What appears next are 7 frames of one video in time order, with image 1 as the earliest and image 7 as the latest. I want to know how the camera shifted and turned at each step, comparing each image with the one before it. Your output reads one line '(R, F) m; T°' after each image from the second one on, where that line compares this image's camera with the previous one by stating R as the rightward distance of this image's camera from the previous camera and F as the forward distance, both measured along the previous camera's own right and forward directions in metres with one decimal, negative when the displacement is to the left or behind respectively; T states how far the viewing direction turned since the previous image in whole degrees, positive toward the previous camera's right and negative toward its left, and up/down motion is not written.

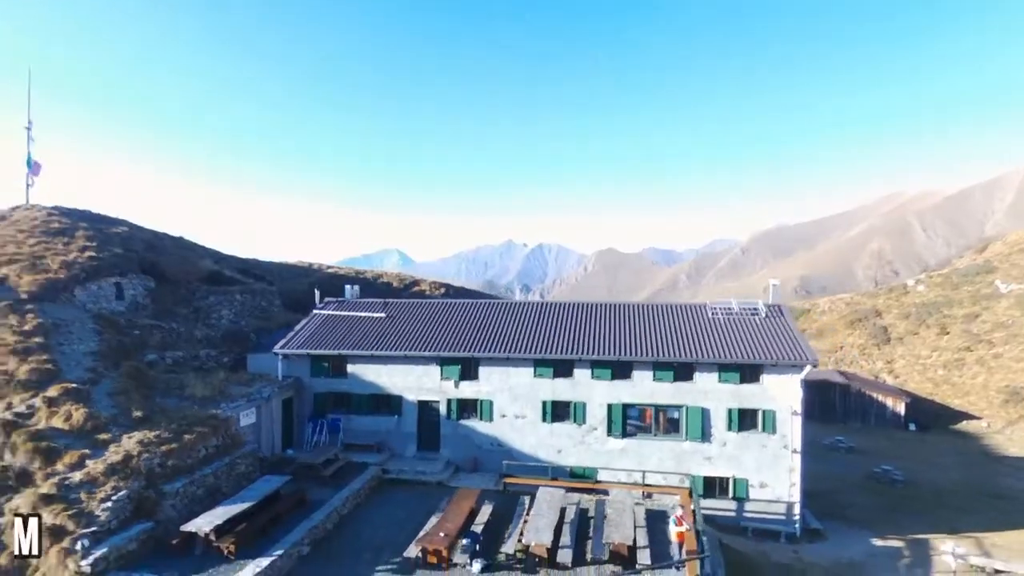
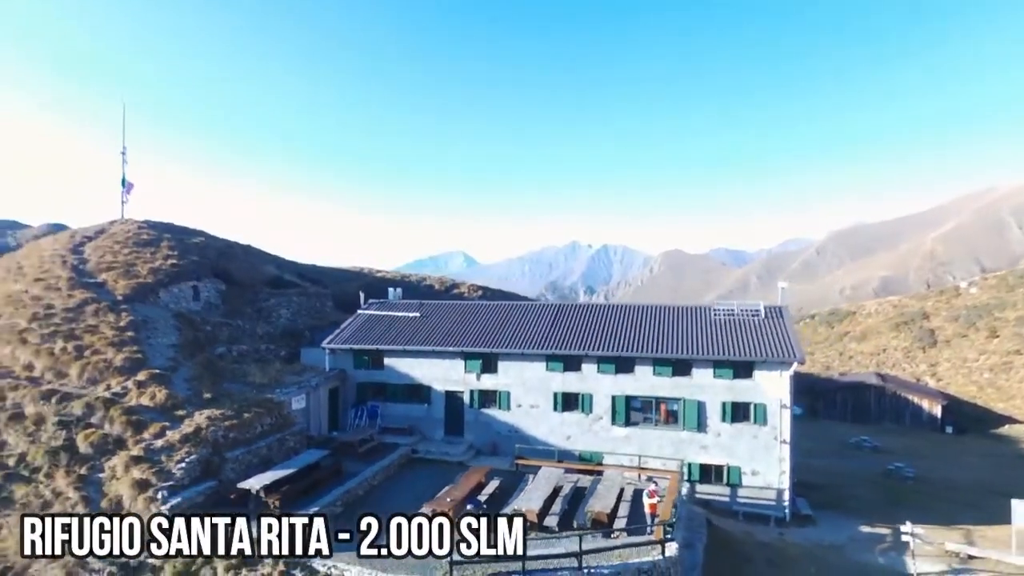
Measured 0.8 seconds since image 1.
(+2.1, -2.7) m; -6°
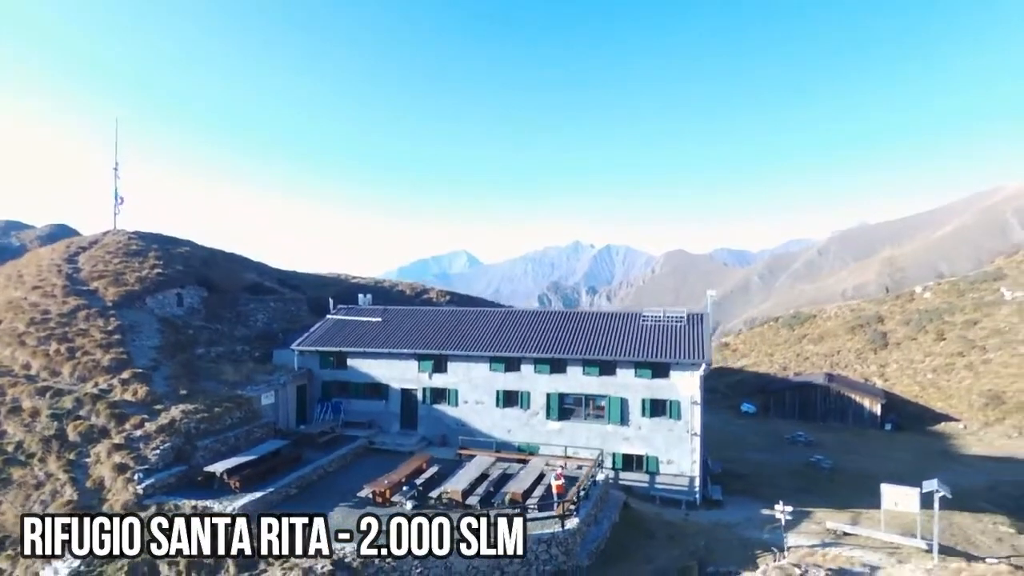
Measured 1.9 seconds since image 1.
(+2.8, -3.1) m; 0°
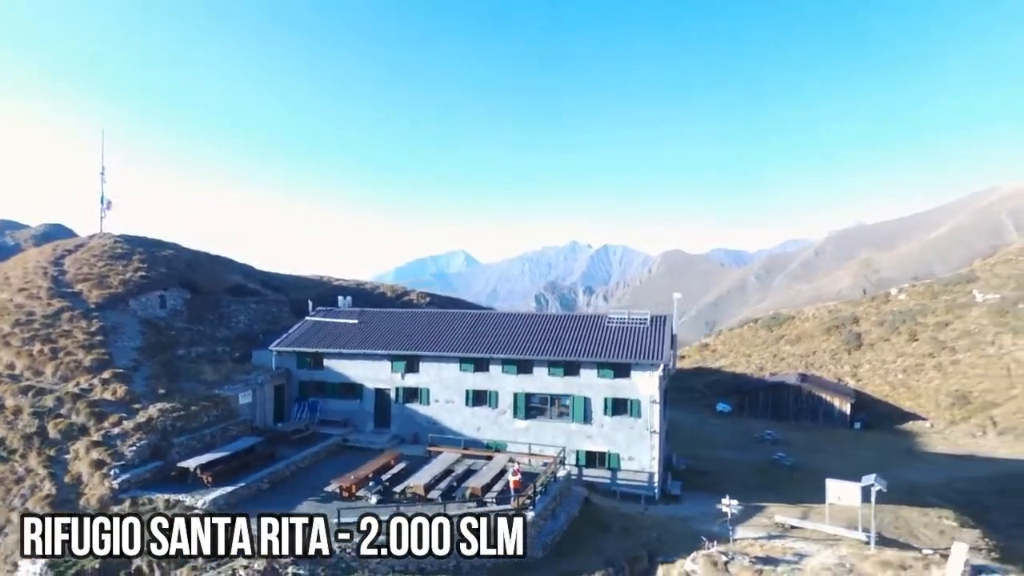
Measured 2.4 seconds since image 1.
(+1.5, -1.1) m; 0°
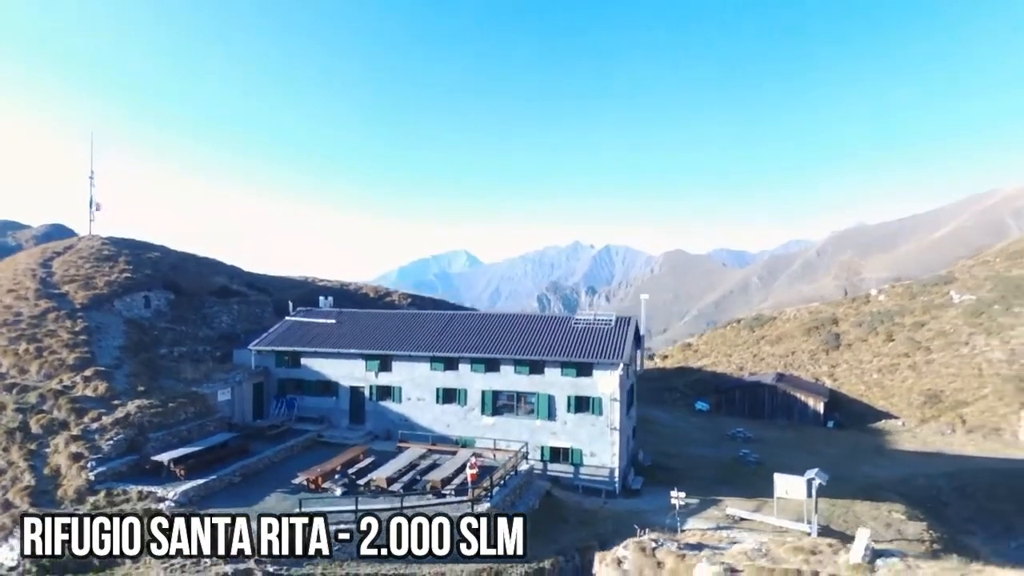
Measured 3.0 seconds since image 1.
(+1.8, -1.1) m; 0°
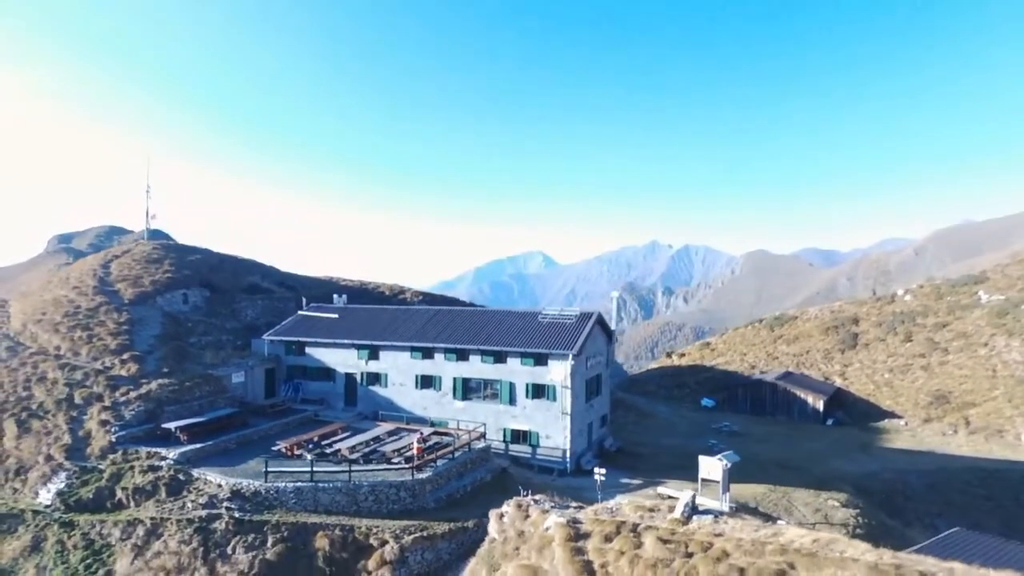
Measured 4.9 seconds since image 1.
(+5.9, -2.9) m; -7°
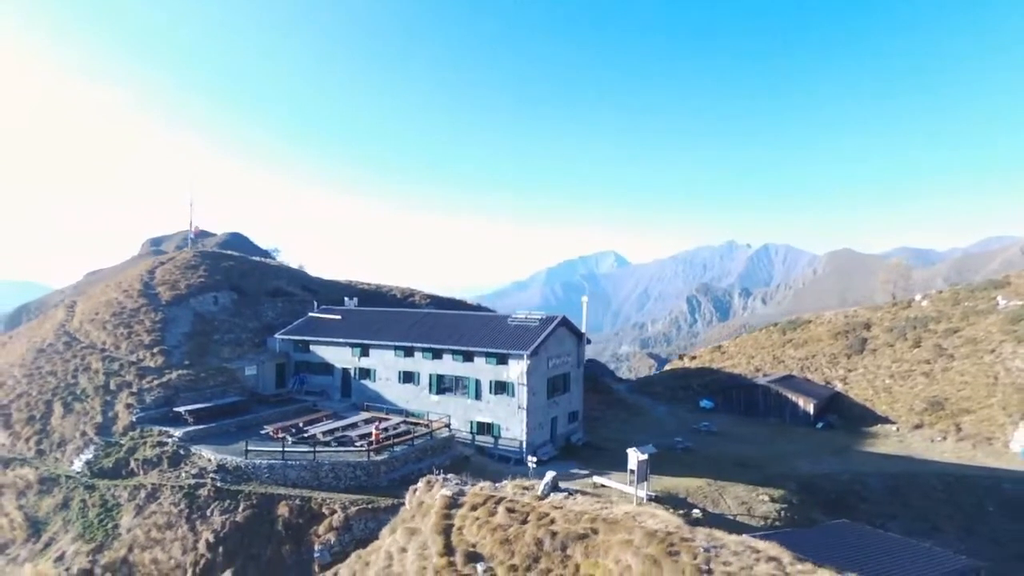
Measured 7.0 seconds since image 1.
(+6.1, -3.0) m; -6°
